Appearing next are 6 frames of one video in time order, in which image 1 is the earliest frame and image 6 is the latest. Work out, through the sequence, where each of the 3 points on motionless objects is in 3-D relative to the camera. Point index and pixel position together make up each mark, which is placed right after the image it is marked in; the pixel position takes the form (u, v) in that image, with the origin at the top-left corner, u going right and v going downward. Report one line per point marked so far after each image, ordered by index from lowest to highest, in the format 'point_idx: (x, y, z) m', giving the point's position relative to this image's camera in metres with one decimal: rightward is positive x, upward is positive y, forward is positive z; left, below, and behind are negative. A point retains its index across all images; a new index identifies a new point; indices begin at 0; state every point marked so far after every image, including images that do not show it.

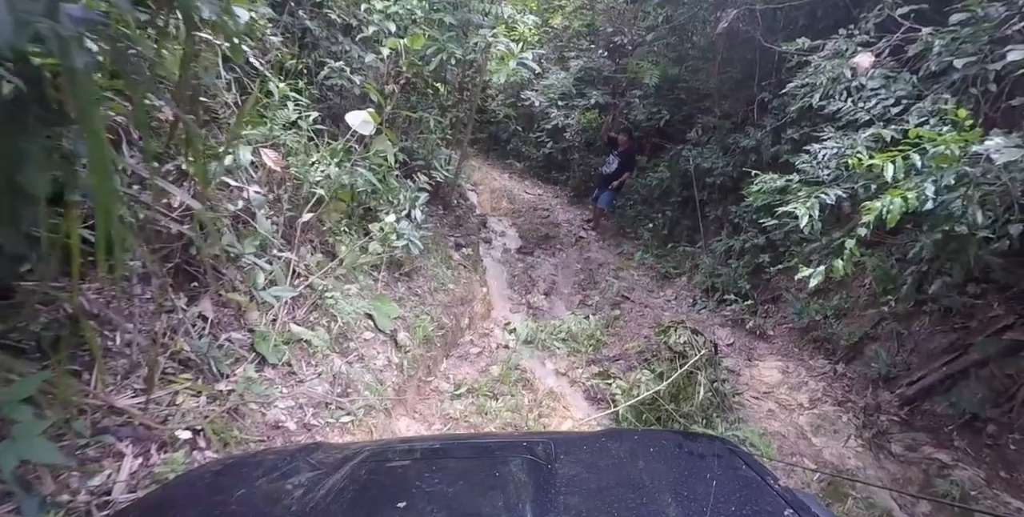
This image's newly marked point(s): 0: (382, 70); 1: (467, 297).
0: (-1.3, +1.9, +5.2) m
1: (-0.4, -0.4, +5.0) m
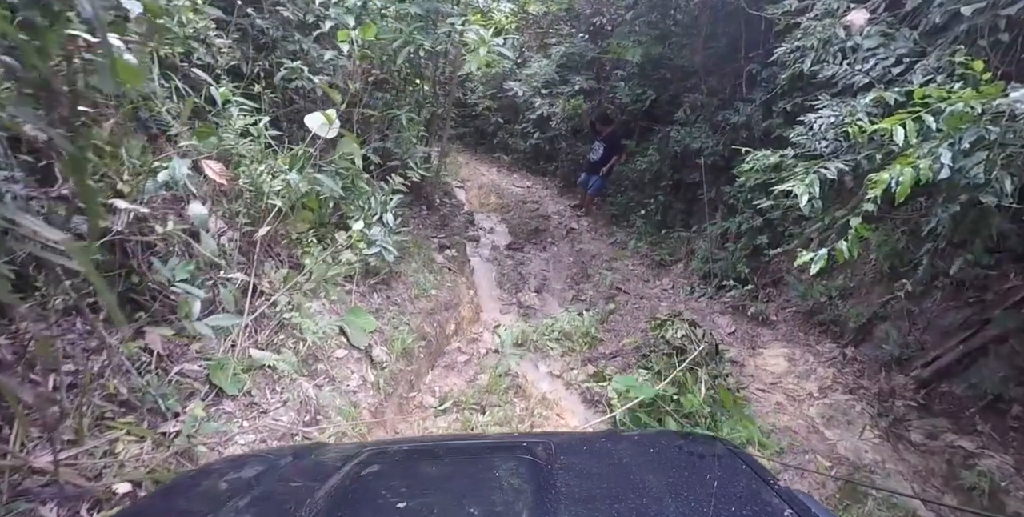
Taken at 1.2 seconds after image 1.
0: (-1.6, +1.8, +4.9) m
1: (-0.5, -0.4, +4.8) m
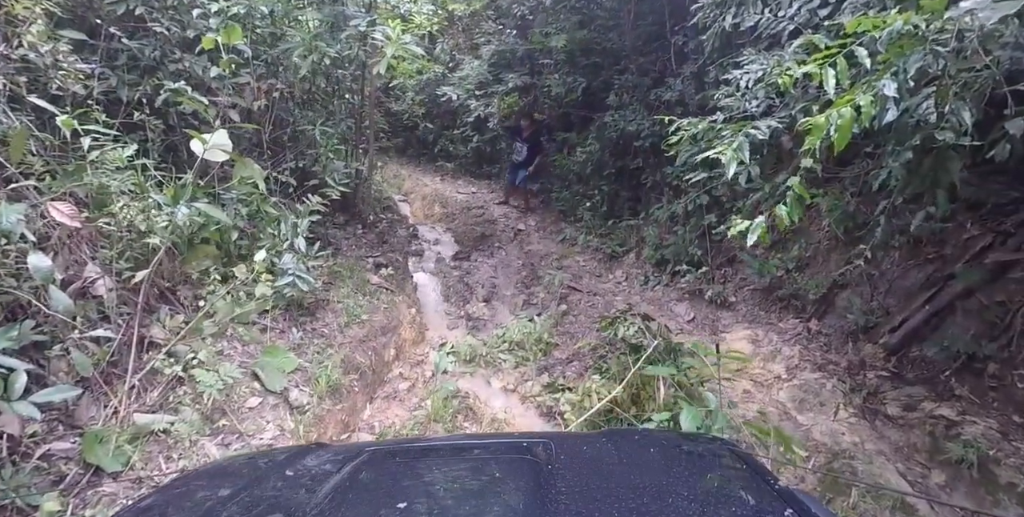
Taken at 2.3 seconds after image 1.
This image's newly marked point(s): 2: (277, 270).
0: (-2.3, +1.5, +4.5) m
1: (-1.0, -0.6, +4.3) m
2: (-1.7, -0.1, +3.6) m
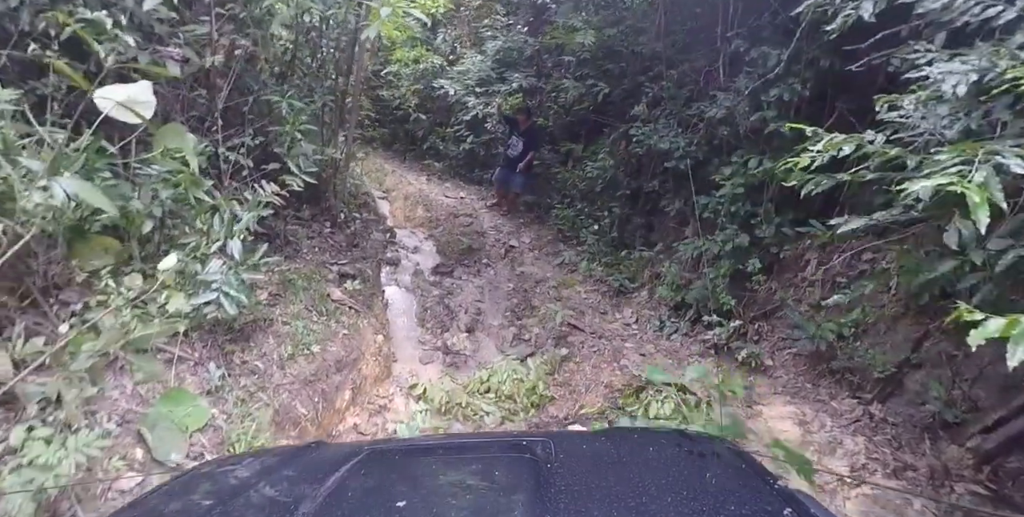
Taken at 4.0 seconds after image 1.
0: (-2.1, +1.5, +3.5) m
1: (-1.1, -0.7, +3.4) m
2: (-1.7, -0.1, +2.7) m
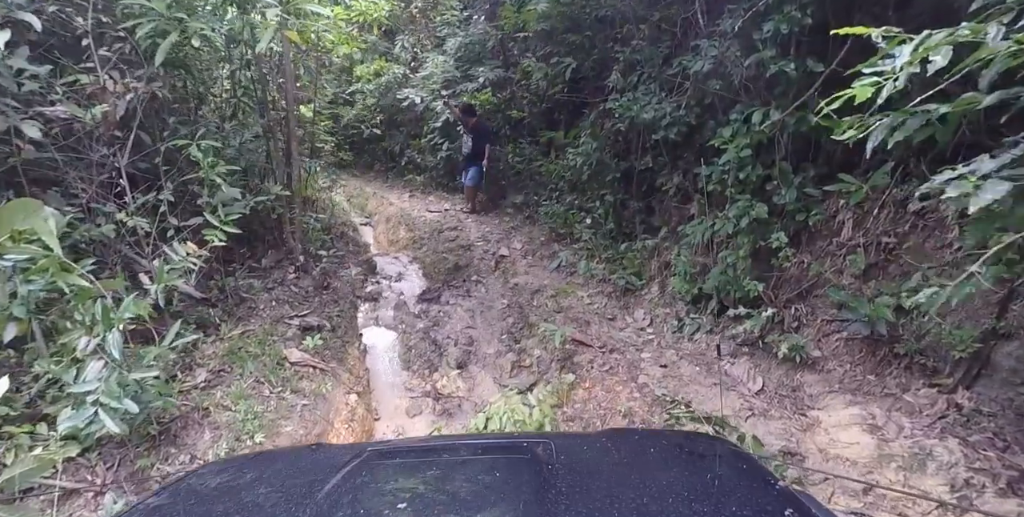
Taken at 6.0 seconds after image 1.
0: (-2.5, +1.0, +3.0) m
1: (-1.1, -1.0, +2.8) m
2: (-1.8, -0.5, +2.2) m
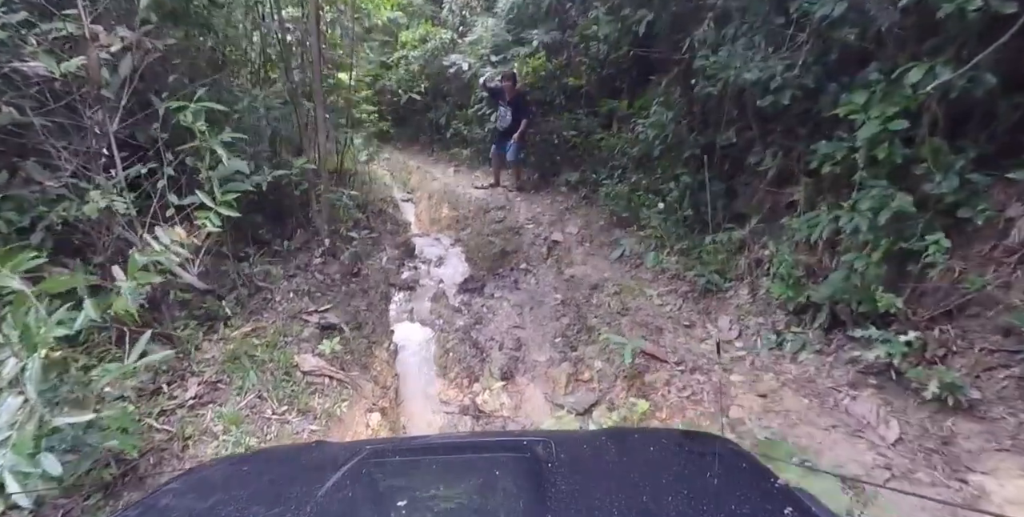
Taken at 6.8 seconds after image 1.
0: (-2.2, +1.1, +2.5) m
1: (-0.8, -0.9, +2.3) m
2: (-1.6, -0.5, +1.7) m
